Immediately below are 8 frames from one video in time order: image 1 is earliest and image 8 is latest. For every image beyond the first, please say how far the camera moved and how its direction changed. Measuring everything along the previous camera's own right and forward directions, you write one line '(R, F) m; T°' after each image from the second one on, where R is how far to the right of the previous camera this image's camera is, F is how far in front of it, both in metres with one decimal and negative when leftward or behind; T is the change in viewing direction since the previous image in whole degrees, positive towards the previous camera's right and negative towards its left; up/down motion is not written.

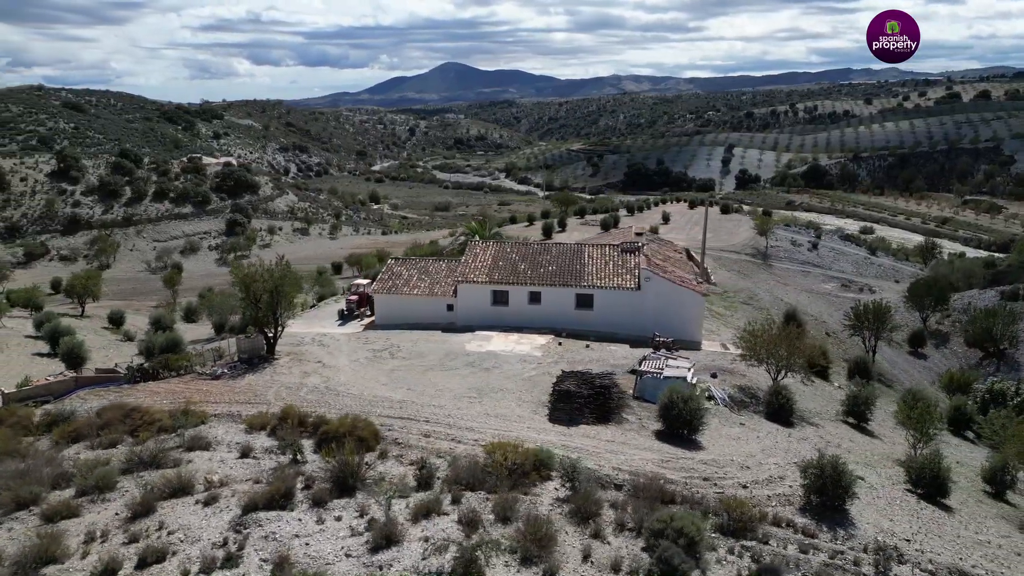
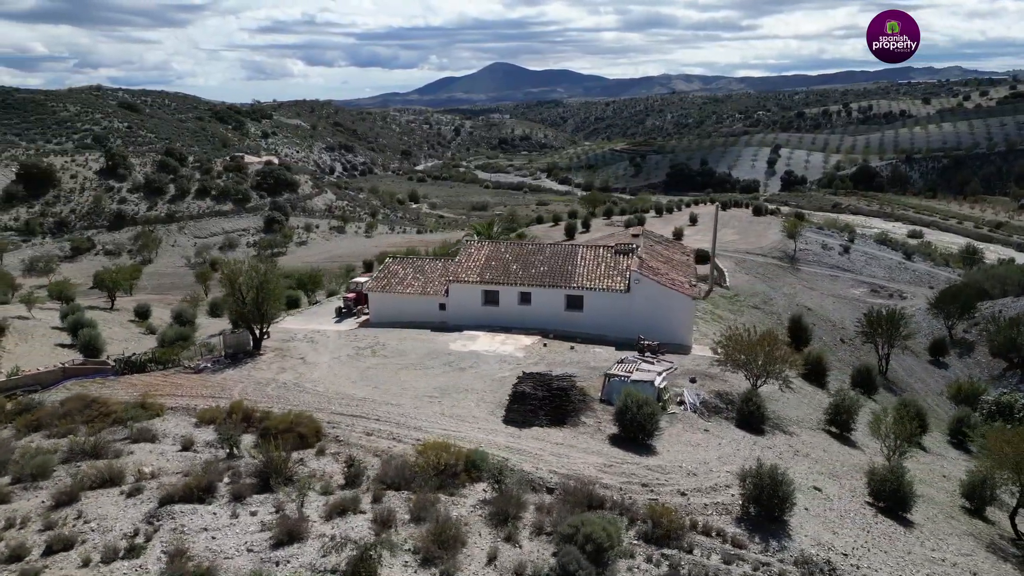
(+1.9, +0.1) m; -3°
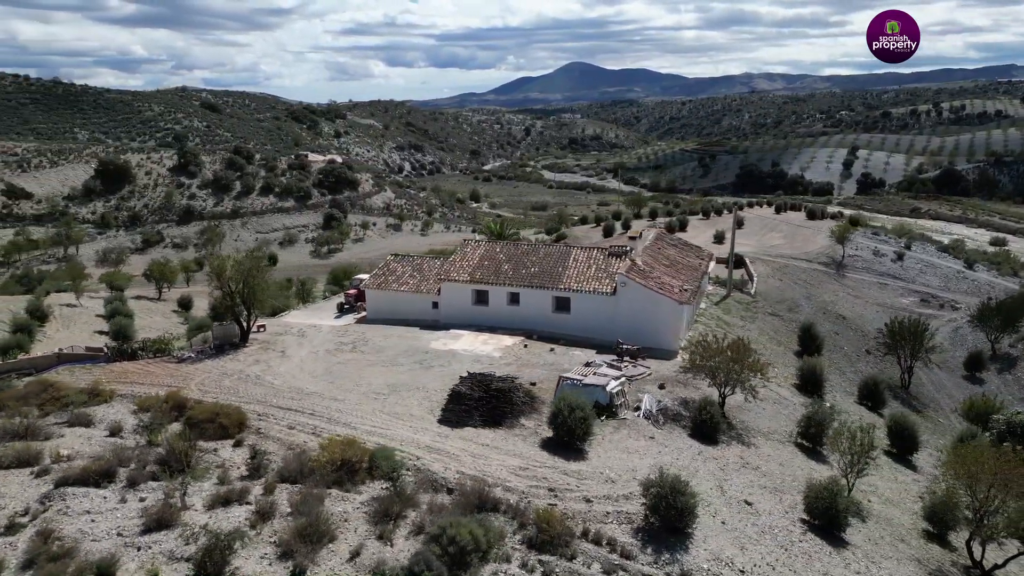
(+2.9, +0.2) m; -5°
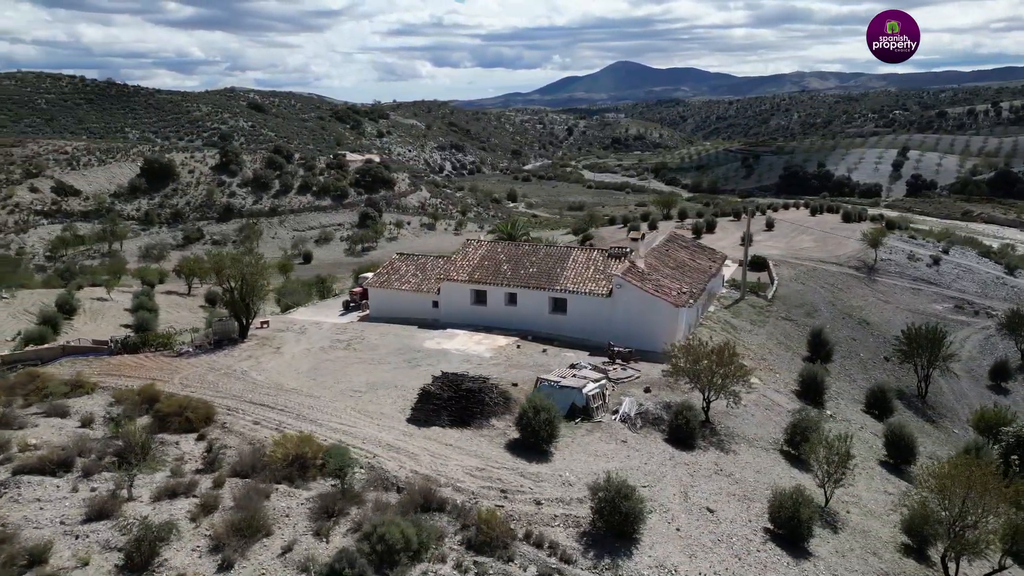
(+1.6, +0.1) m; -3°
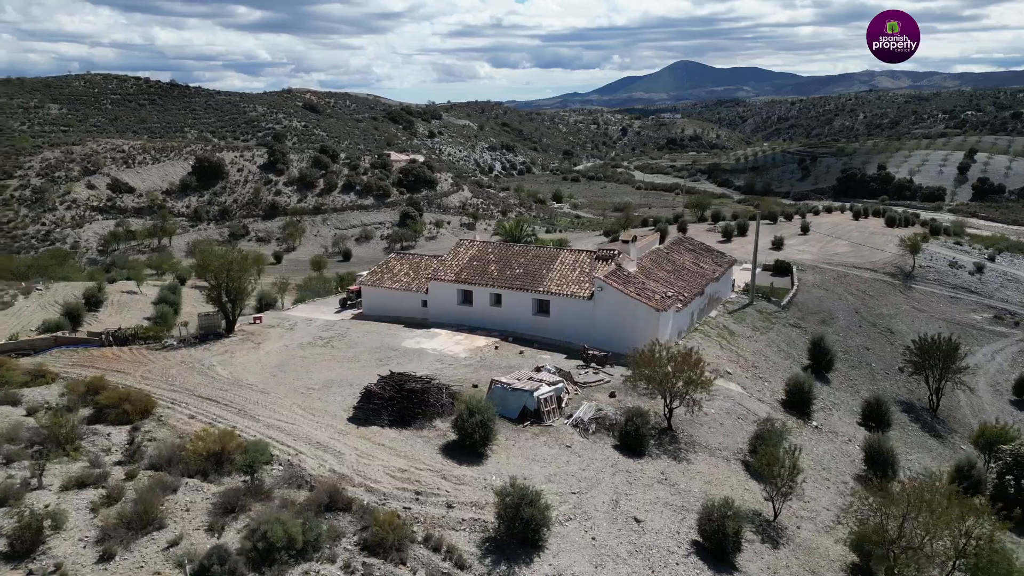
(+2.4, +0.2) m; -4°
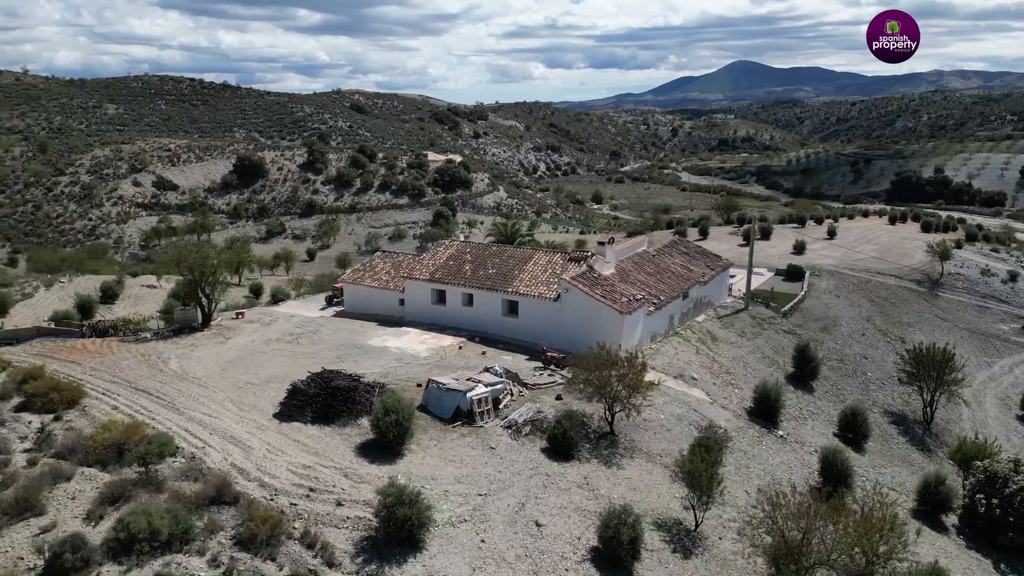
(+2.7, +0.2) m; -4°
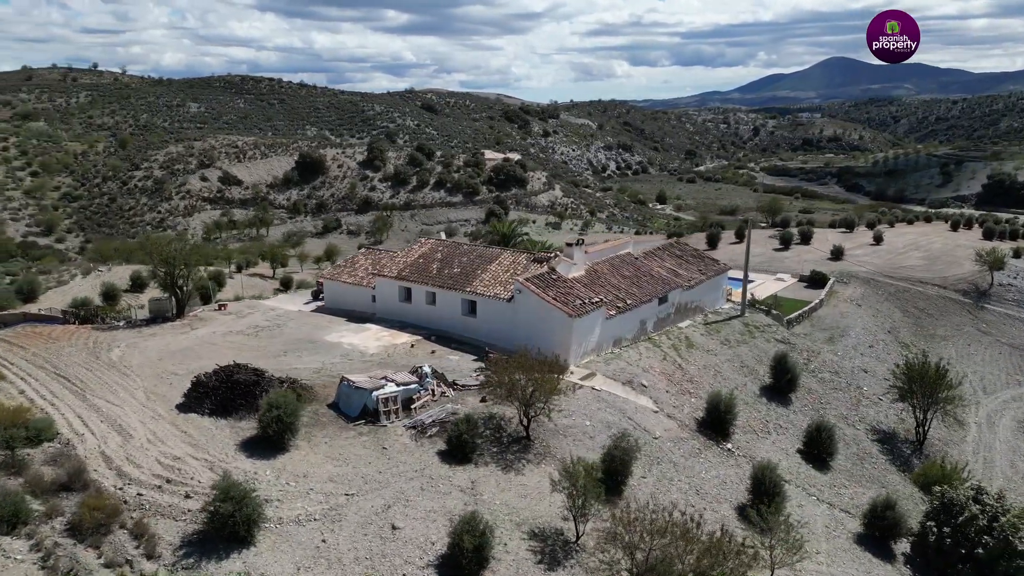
(+3.9, +0.4) m; -6°
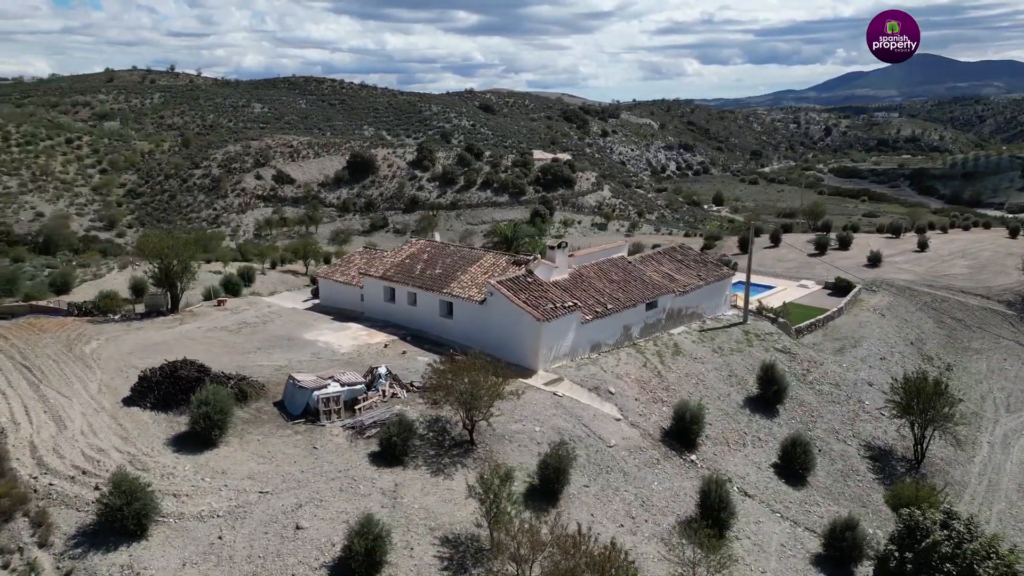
(+2.9, +0.2) m; -5°
